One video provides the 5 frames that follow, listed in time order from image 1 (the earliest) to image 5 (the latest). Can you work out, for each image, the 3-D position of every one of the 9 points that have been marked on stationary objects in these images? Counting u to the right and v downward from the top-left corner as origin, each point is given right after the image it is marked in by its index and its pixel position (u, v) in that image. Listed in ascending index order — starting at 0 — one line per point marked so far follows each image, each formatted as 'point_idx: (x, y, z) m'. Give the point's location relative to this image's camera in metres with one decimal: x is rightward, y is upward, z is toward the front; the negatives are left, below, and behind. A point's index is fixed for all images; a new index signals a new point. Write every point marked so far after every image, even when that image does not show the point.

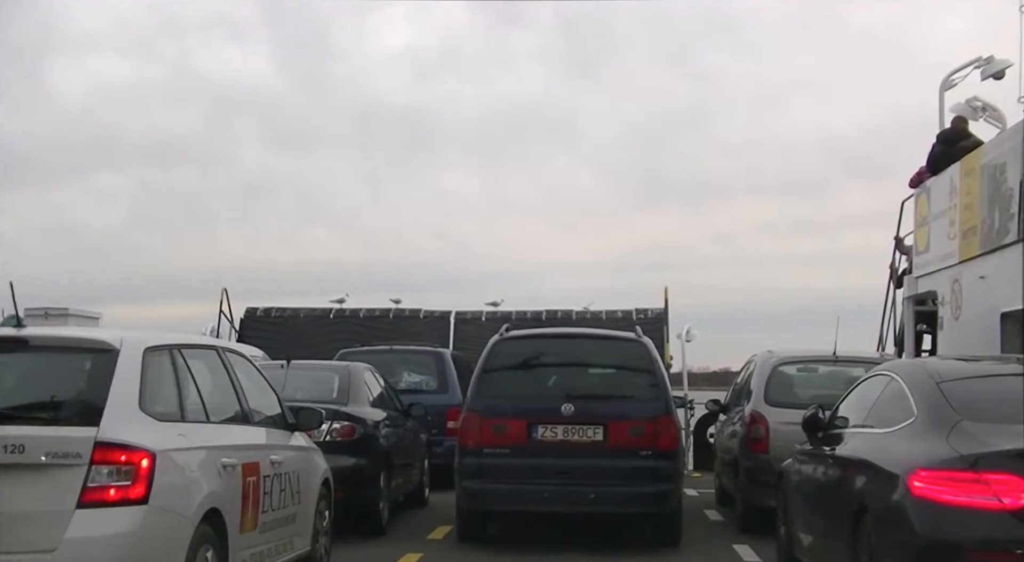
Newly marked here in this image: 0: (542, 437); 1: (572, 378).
0: (+0.2, -1.1, +7.4) m
1: (+0.4, -0.7, +7.6) m
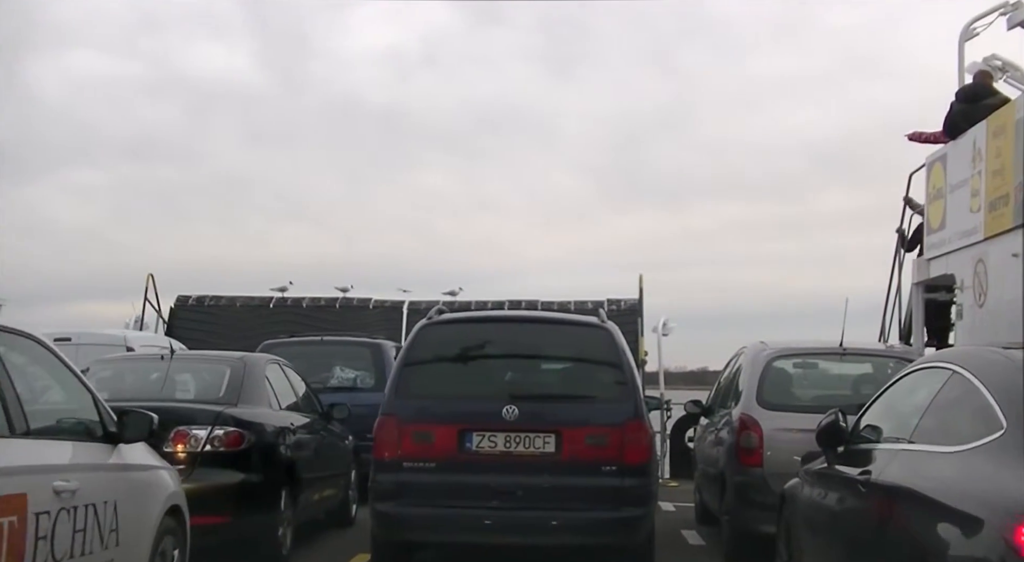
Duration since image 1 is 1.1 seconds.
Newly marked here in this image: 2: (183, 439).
0: (-0.2, -0.9, +5.8) m
1: (0.0, -0.5, +6.0) m
2: (-1.9, -0.9, +6.1) m
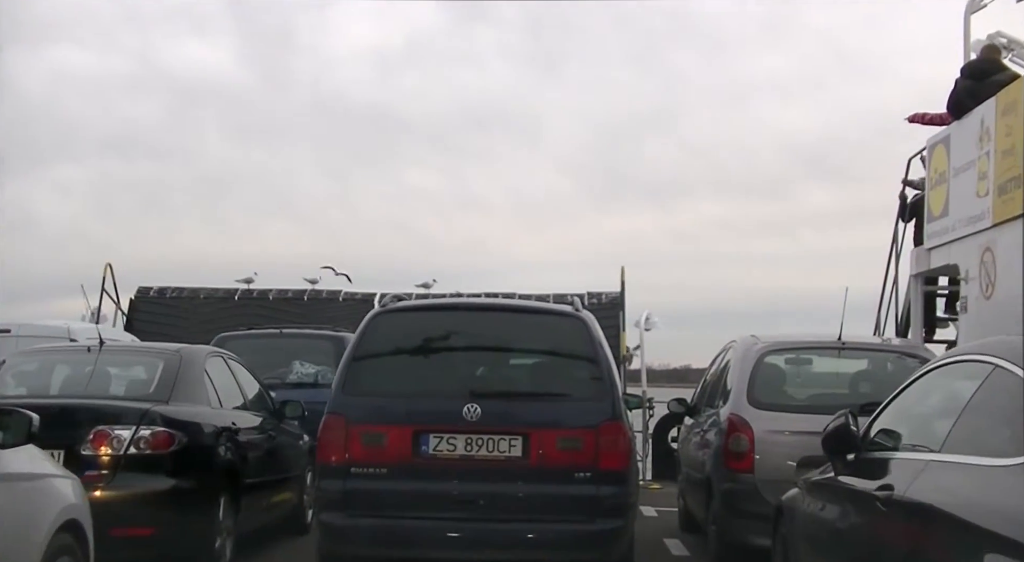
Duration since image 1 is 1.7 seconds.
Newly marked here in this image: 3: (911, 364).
0: (-0.4, -0.9, +5.2) m
1: (-0.2, -0.4, +5.4) m
2: (-2.1, -0.8, +5.4) m
3: (+2.6, -0.5, +6.8) m
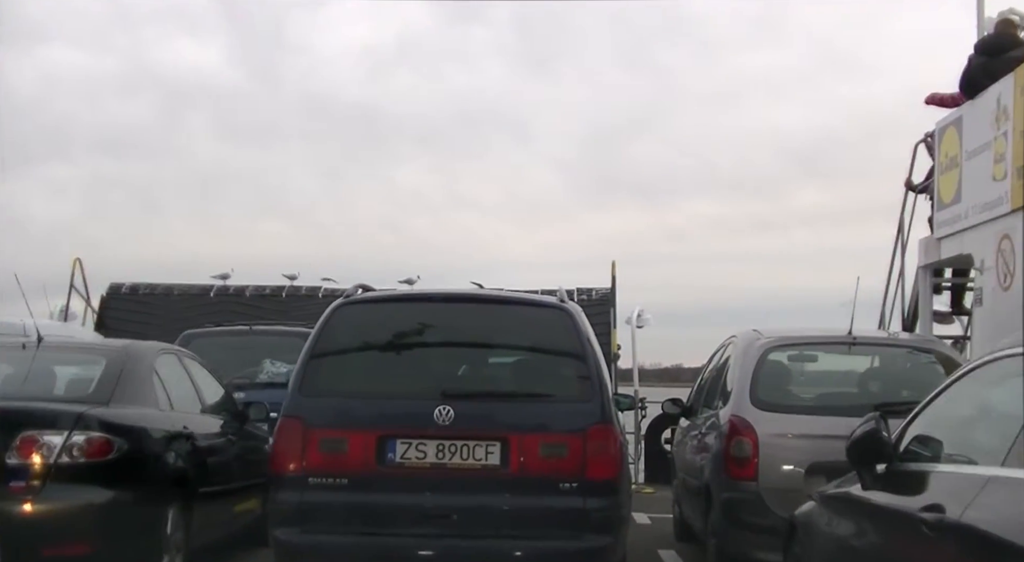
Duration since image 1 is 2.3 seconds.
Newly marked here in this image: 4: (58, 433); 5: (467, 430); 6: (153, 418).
0: (-0.5, -0.8, +4.6) m
1: (-0.3, -0.4, +4.8) m
2: (-2.2, -0.8, +4.8) m
3: (+2.5, -0.5, +6.3) m
4: (-2.1, -0.7, +4.9) m
5: (-0.2, -0.7, +4.6) m
6: (-1.9, -0.7, +5.5) m
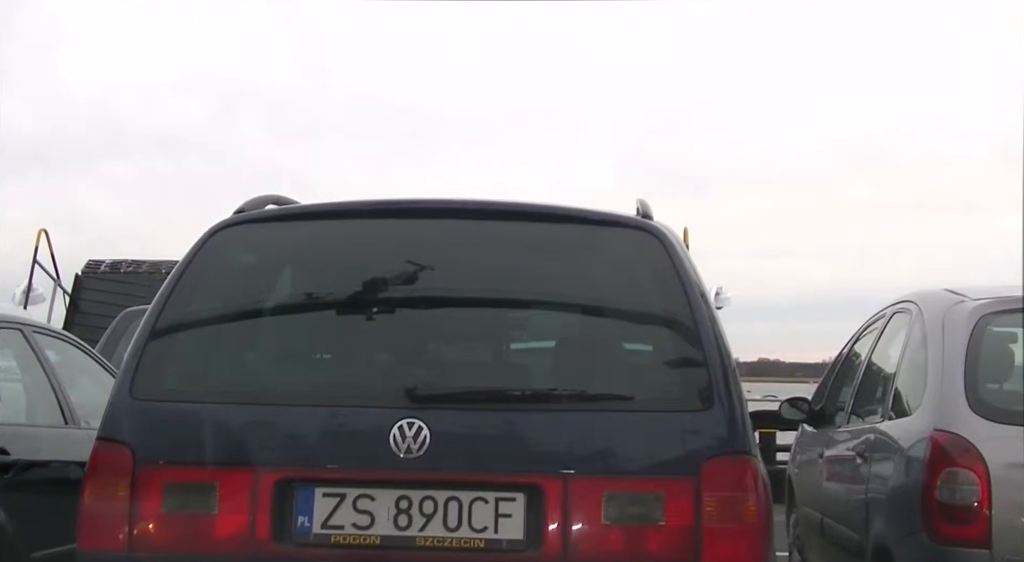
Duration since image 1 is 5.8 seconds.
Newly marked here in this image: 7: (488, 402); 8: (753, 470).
0: (-0.4, -0.5, +2.3) m
1: (-0.2, -0.1, +2.5) m
2: (-2.1, -0.5, +2.6) m
3: (+2.7, -0.2, +3.8) m
4: (-2.0, -0.5, +2.6) m
5: (-0.1, -0.4, +2.3) m
6: (-1.8, -0.5, +3.3) m
7: (-0.1, -0.3, +2.4) m
8: (+0.6, -0.4, +2.4) m
